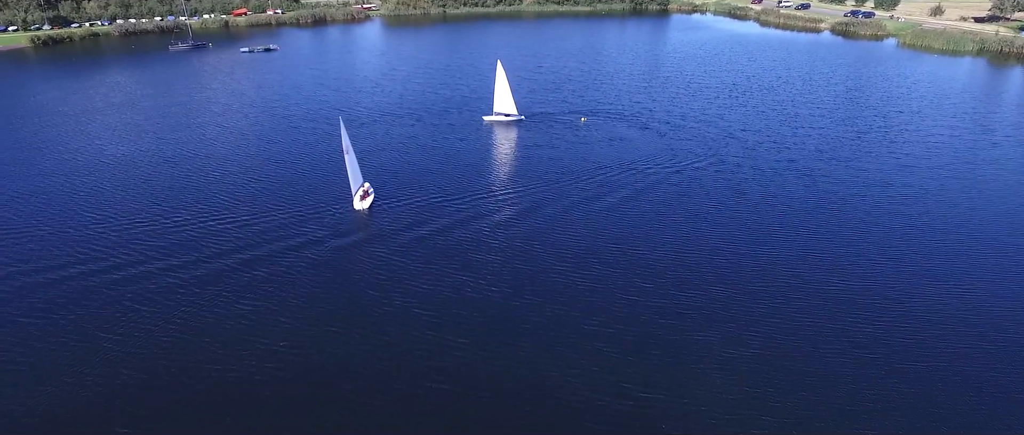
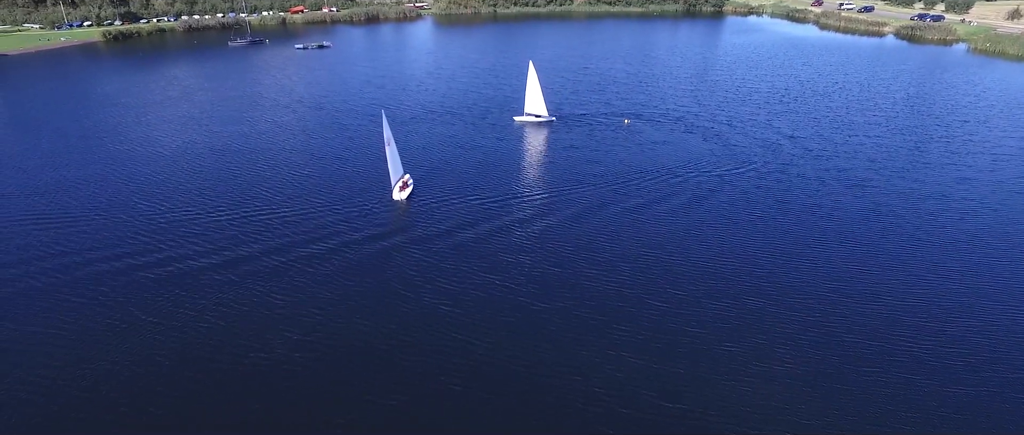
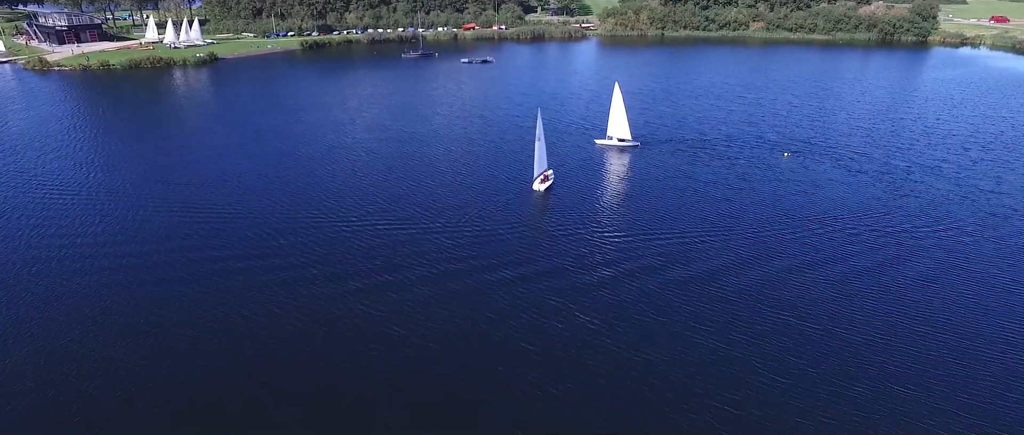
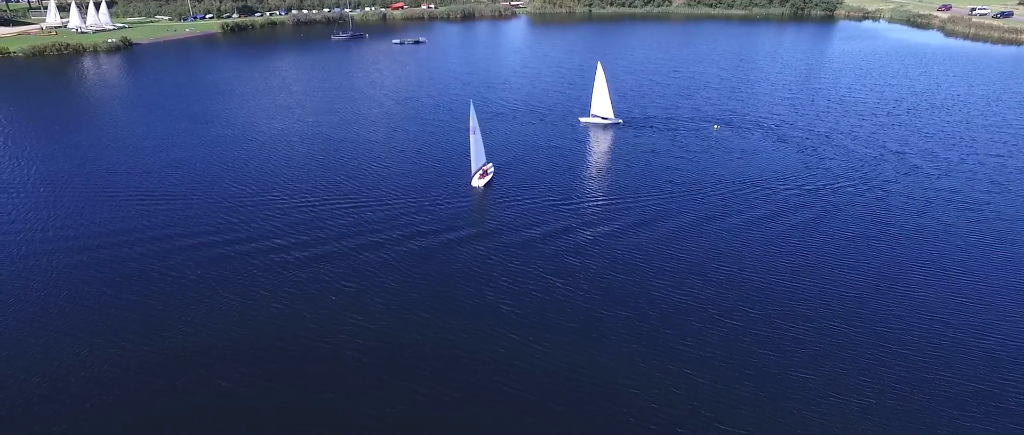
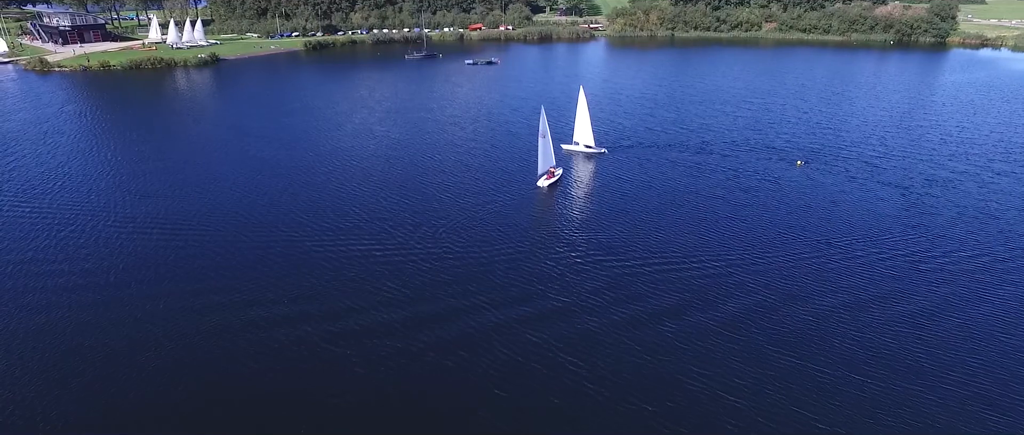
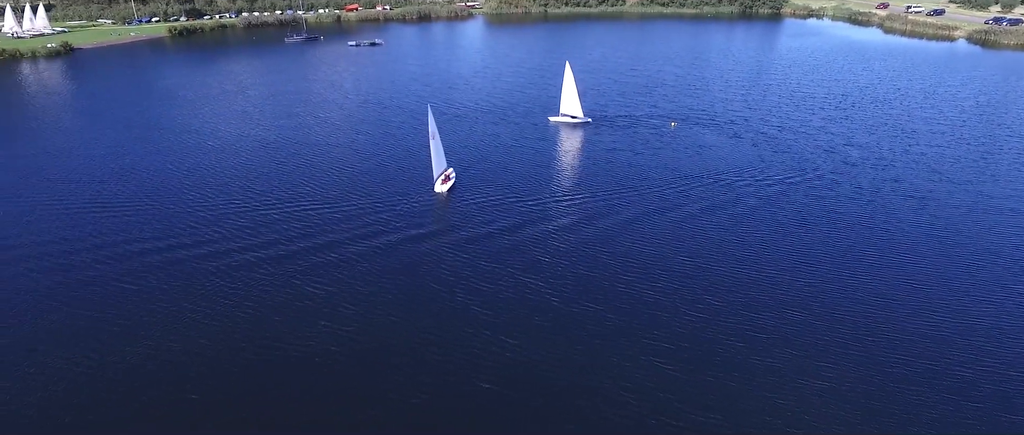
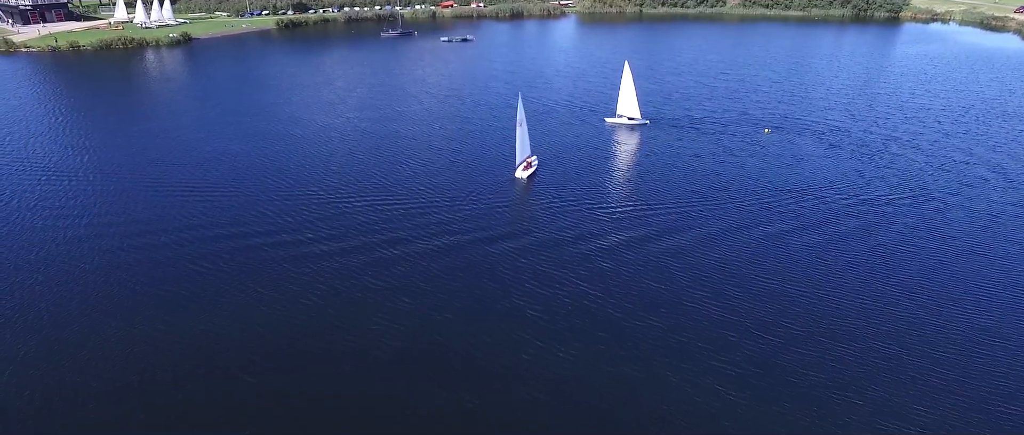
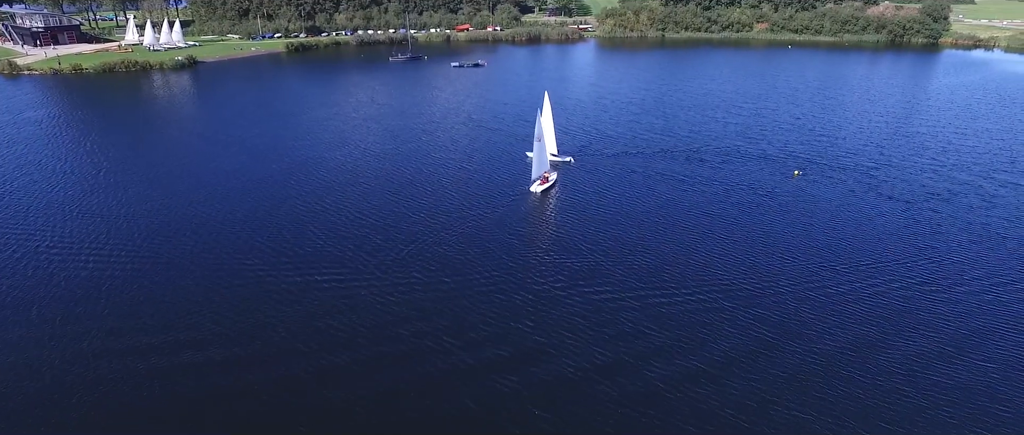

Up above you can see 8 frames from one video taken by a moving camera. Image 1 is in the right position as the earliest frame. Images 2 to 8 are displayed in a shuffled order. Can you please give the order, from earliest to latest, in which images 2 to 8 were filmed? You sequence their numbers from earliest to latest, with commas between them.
2, 6, 4, 7, 3, 5, 8
